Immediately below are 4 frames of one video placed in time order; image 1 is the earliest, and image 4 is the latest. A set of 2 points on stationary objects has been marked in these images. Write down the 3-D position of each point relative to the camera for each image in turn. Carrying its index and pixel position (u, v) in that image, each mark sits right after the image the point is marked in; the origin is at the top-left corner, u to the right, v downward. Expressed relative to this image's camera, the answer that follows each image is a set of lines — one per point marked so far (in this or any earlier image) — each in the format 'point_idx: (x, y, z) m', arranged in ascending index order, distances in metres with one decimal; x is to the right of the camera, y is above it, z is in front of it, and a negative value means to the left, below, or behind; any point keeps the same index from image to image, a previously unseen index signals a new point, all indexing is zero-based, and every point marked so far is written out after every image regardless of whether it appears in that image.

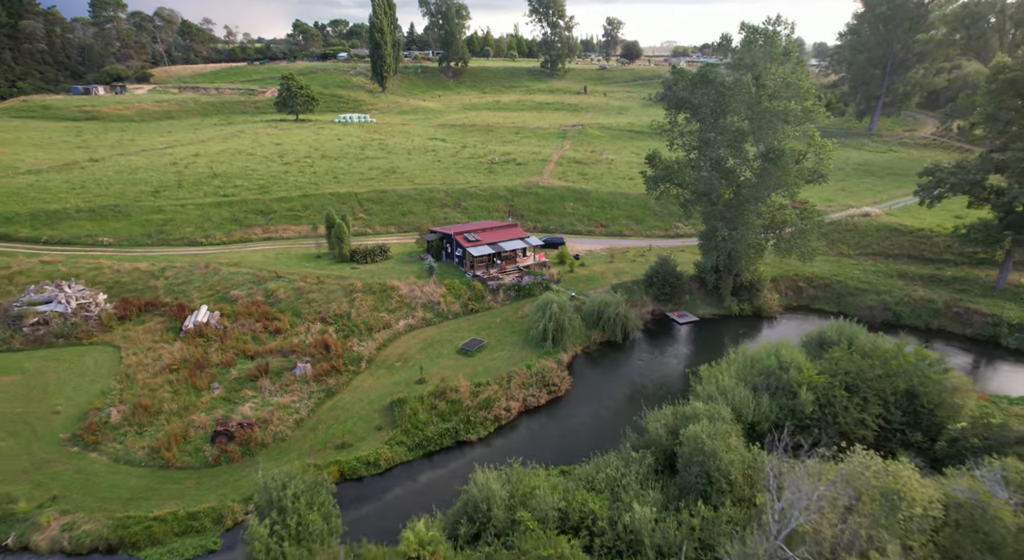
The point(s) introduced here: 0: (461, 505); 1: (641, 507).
0: (-1.7, -7.5, +19.1) m
1: (+4.2, -7.2, +18.1) m
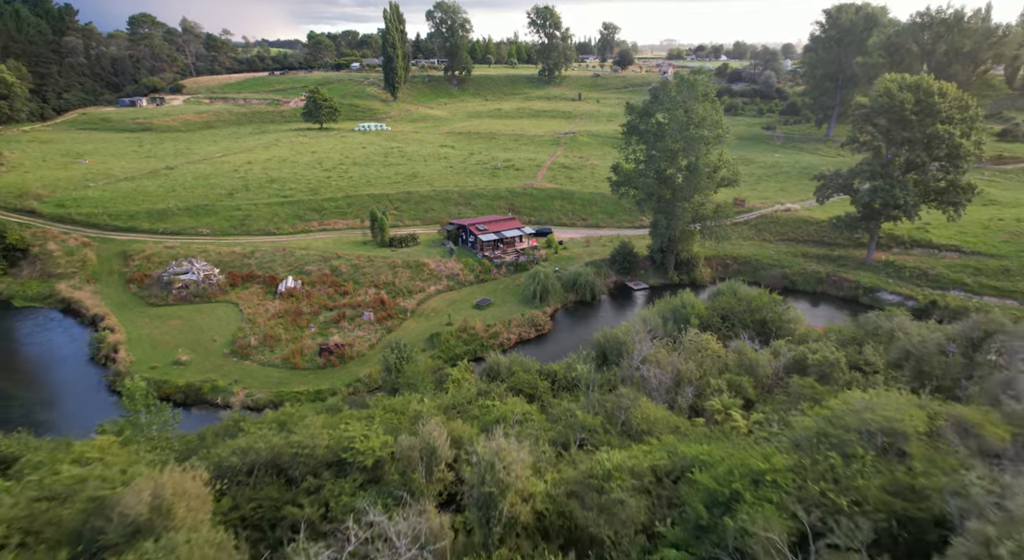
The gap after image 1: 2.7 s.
0: (-1.8, -5.4, +34.3) m
1: (+4.1, -5.1, +33.3) m
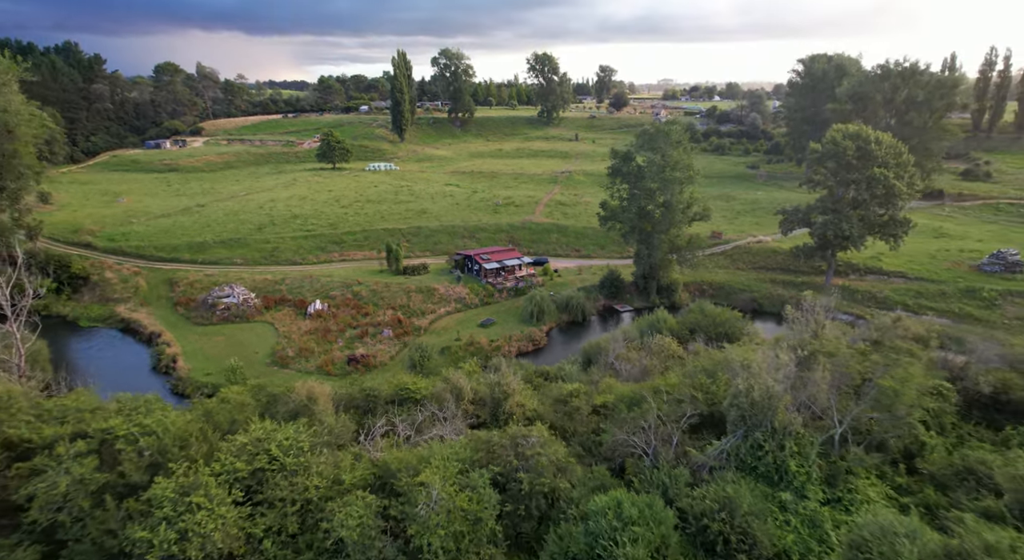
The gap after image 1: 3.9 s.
0: (-1.8, -6.6, +41.4) m
1: (+4.1, -6.3, +40.4) m
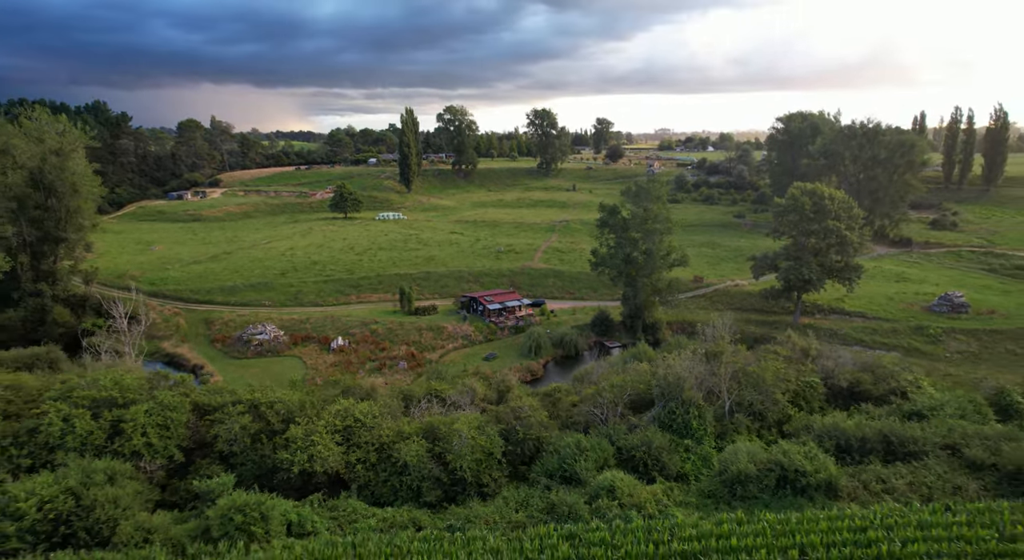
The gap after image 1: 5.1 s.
0: (-1.7, -9.8, +48.4) m
1: (+4.2, -9.4, +47.5) m
